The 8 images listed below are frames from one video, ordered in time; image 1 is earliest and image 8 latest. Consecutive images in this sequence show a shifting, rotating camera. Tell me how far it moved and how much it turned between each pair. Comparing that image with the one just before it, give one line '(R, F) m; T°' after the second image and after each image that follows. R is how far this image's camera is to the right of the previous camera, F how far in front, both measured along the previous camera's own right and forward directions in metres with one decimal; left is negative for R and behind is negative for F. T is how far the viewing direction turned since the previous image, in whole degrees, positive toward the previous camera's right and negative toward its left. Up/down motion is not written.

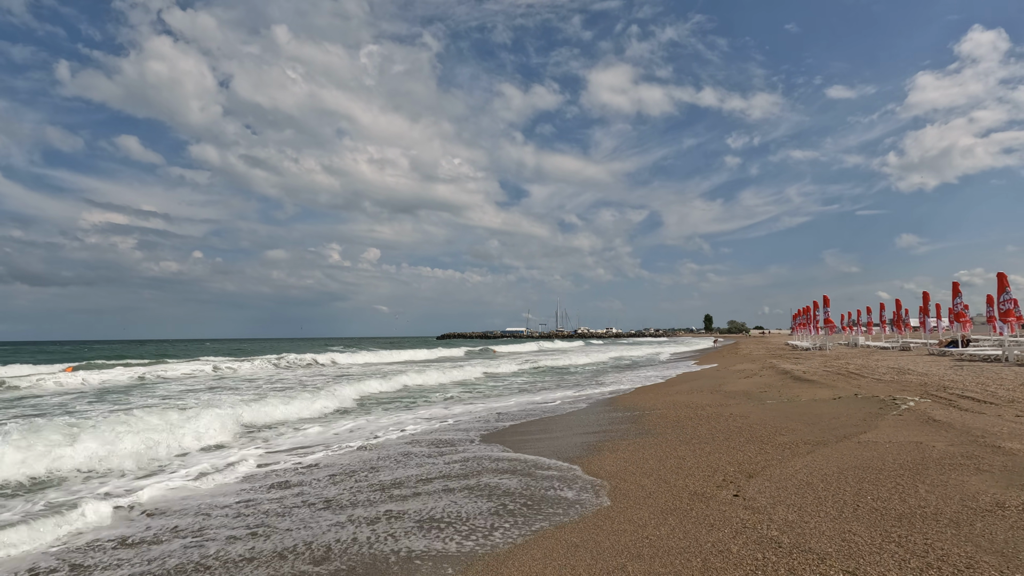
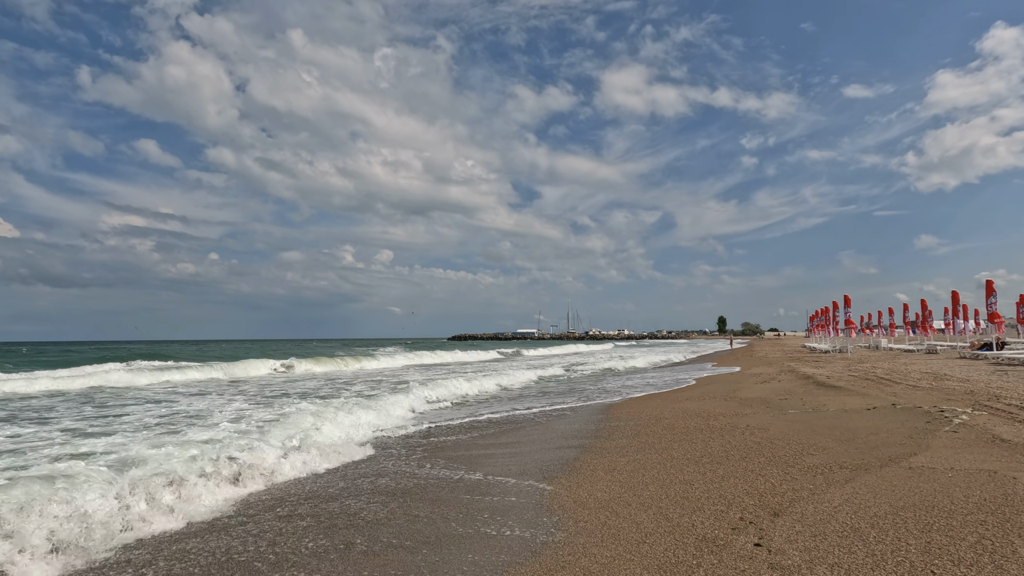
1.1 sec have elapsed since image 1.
(+0.4, +0.9) m; -1°
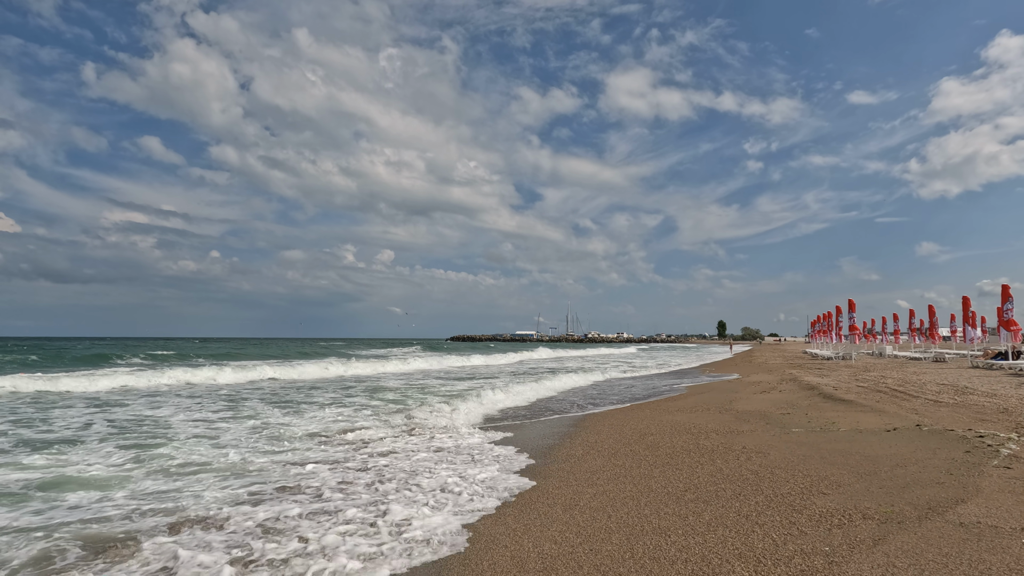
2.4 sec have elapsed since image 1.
(+0.5, +1.1) m; 0°
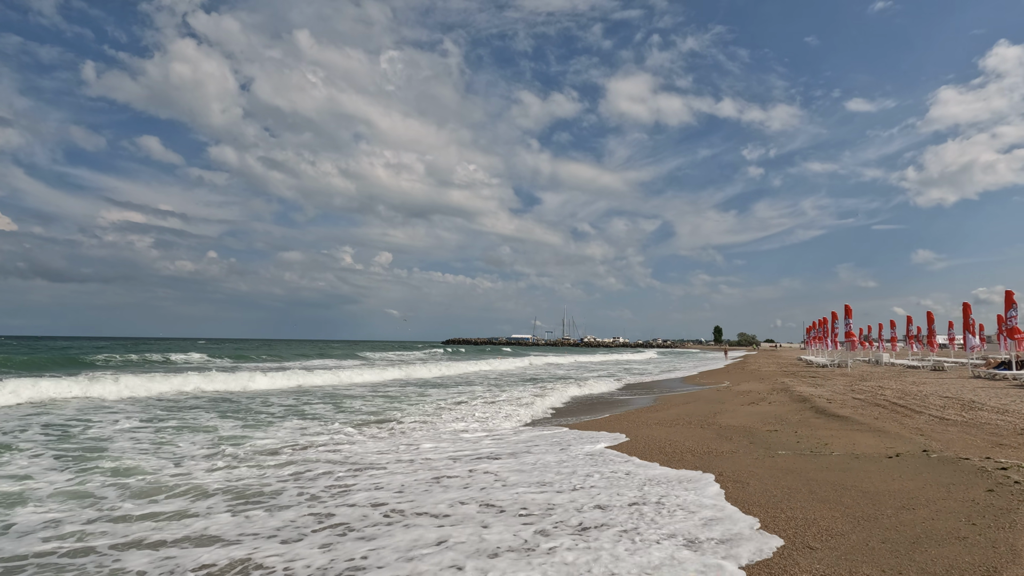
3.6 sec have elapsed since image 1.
(+0.6, +0.9) m; 0°
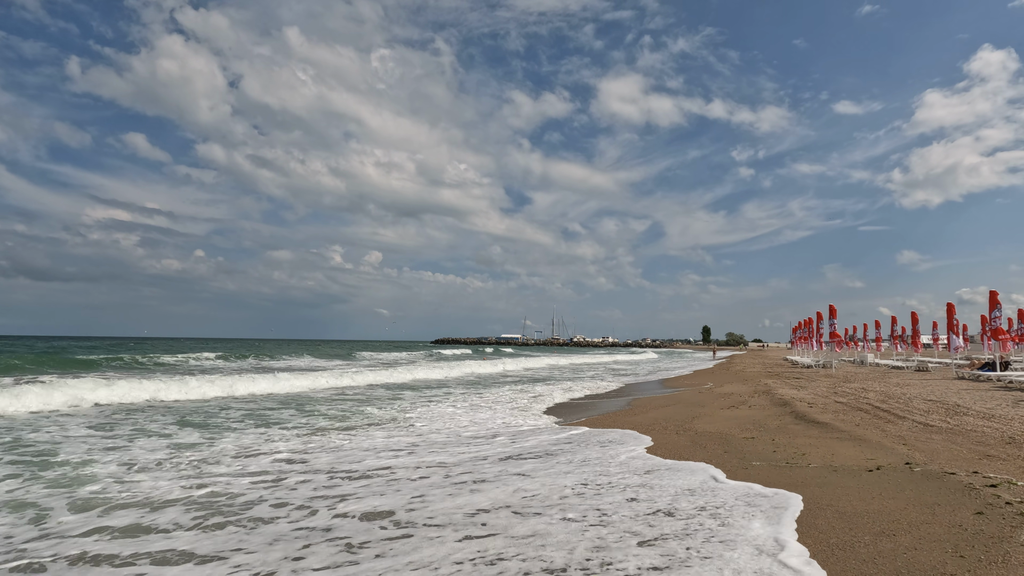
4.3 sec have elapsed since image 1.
(+0.4, +0.5) m; +1°
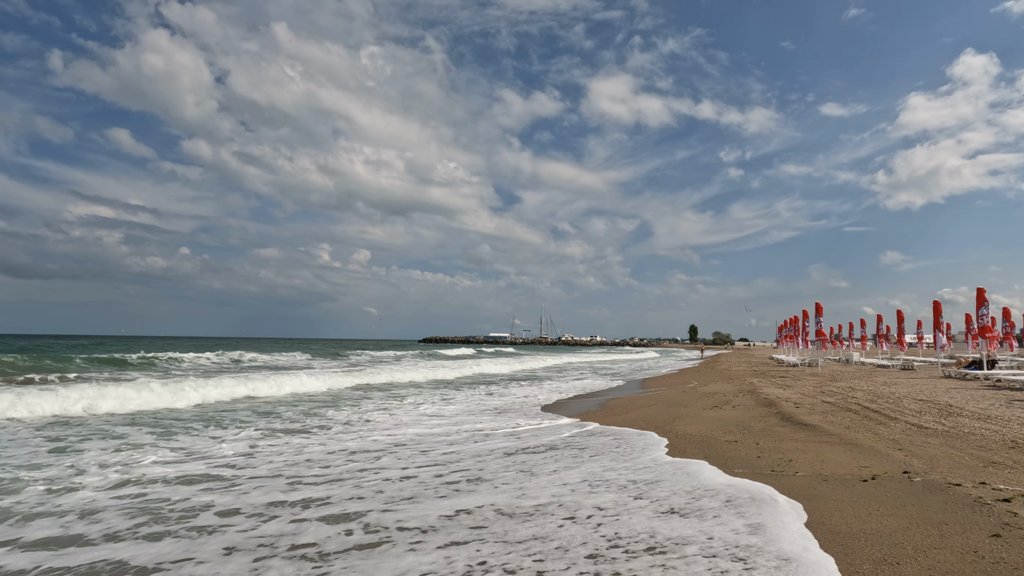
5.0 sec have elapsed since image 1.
(+0.3, +0.6) m; +1°
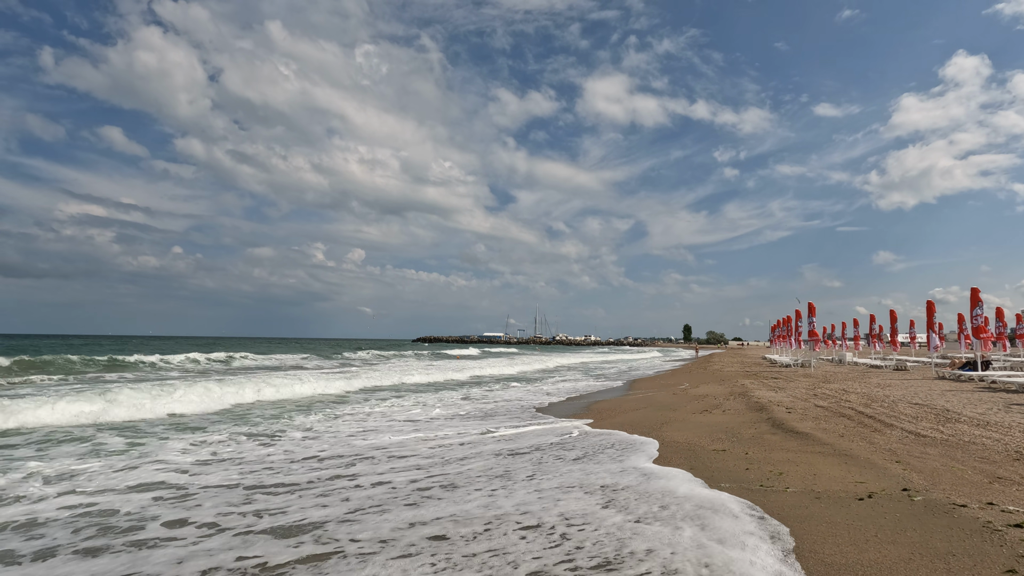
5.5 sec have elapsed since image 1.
(+0.2, +0.4) m; +1°
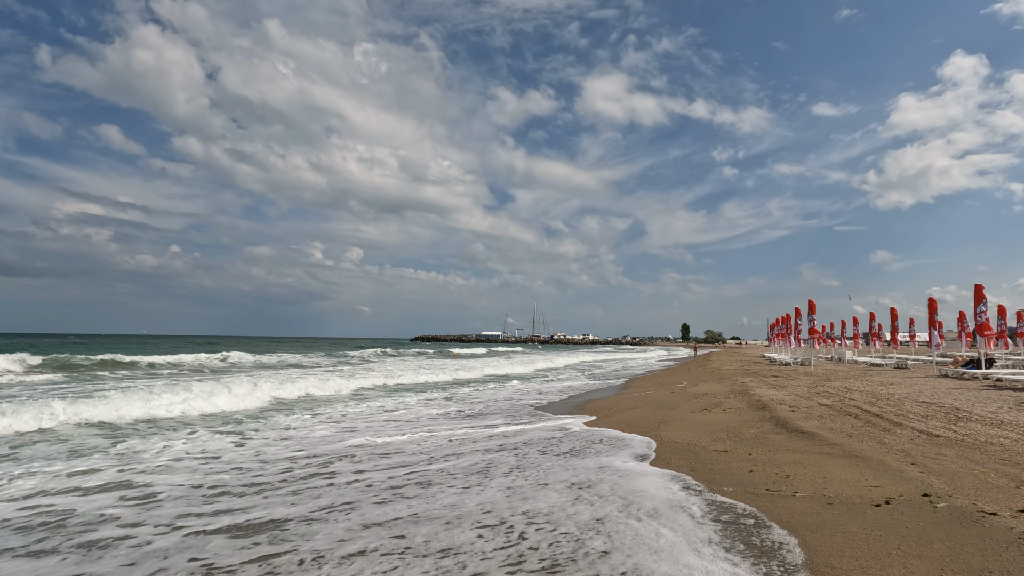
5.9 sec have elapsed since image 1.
(+0.1, +0.3) m; 0°
